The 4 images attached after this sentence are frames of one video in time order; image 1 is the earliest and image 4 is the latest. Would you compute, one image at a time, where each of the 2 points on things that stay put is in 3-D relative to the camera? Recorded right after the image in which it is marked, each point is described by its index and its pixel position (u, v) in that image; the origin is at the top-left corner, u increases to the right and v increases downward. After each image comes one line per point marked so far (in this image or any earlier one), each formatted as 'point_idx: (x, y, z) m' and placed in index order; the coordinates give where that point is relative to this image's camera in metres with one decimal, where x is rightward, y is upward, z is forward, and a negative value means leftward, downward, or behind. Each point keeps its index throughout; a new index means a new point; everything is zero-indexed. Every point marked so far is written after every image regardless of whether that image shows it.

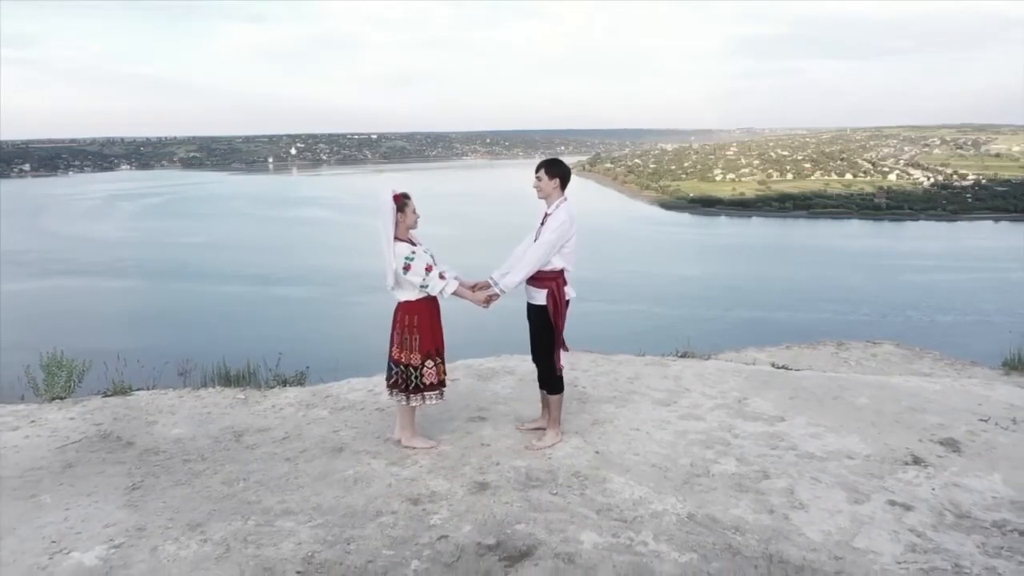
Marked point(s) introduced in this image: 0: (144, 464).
0: (-1.0, -0.5, +2.1) m
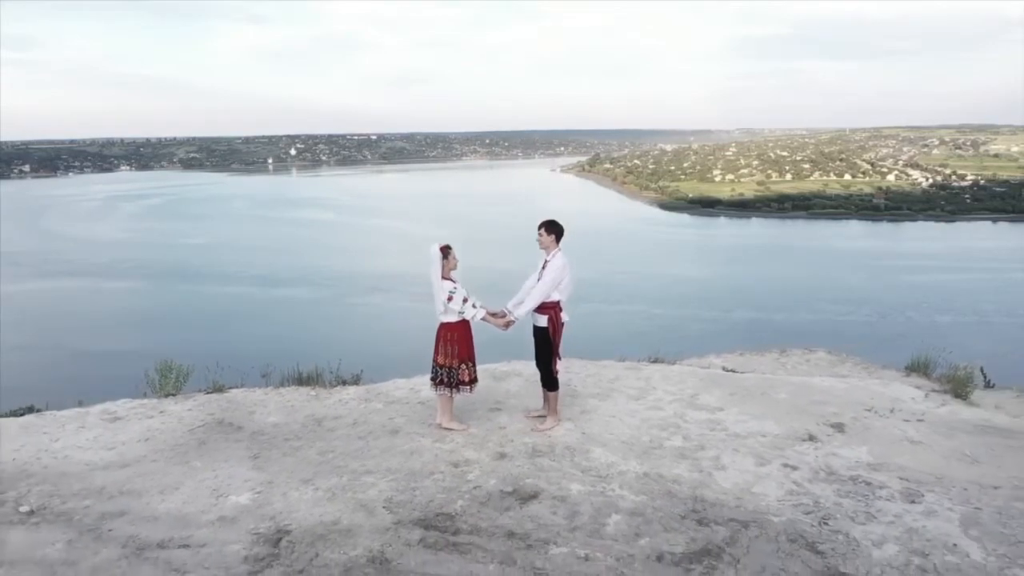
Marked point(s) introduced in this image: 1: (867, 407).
0: (-1.0, -0.6, +3.0) m
1: (+1.4, -0.5, +3.2) m
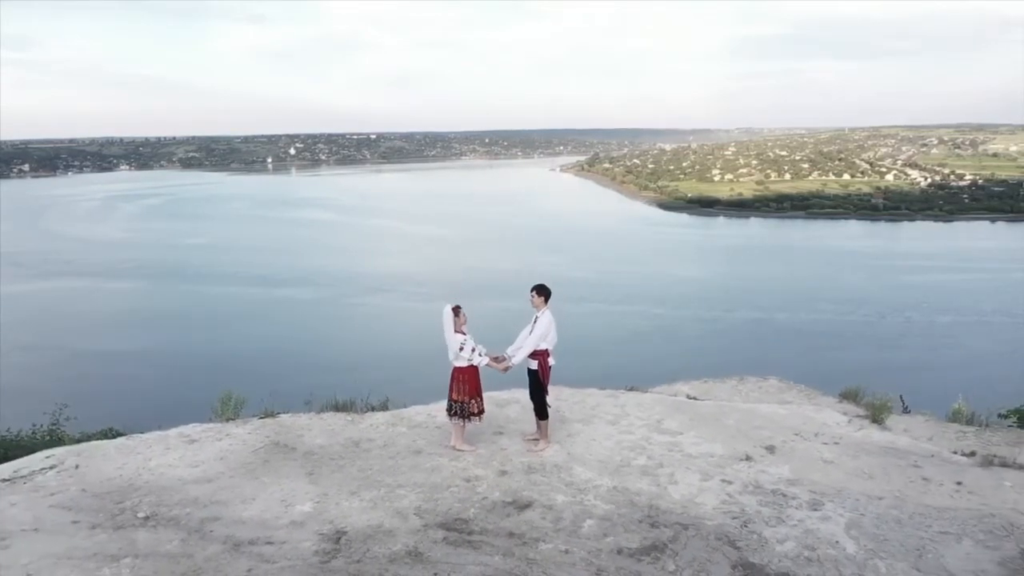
0: (-1.0, -0.8, +3.7) m
1: (+1.4, -0.7, +3.9) m
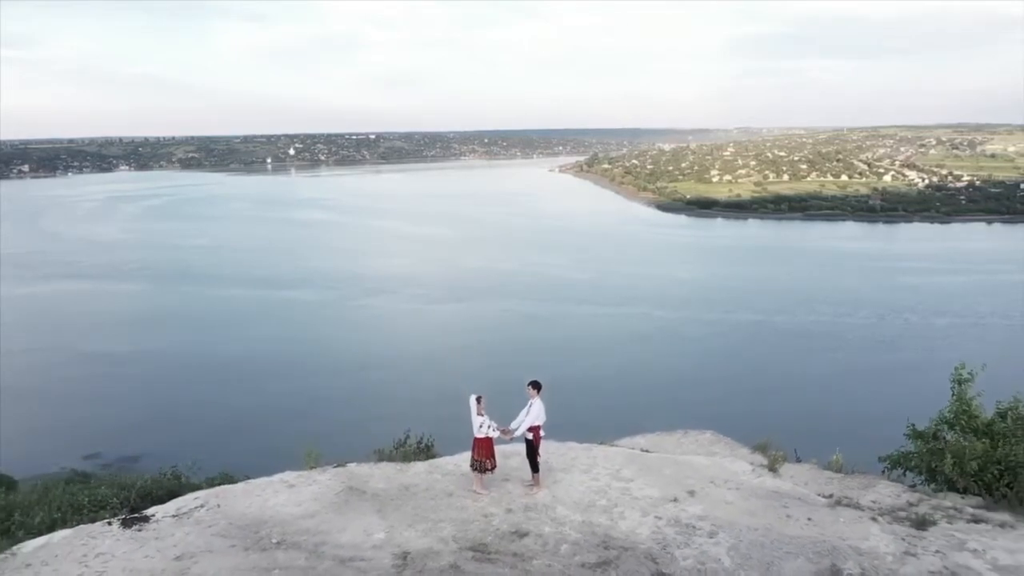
0: (-0.9, -1.5, +5.5) m
1: (+1.4, -1.4, +5.7) m
